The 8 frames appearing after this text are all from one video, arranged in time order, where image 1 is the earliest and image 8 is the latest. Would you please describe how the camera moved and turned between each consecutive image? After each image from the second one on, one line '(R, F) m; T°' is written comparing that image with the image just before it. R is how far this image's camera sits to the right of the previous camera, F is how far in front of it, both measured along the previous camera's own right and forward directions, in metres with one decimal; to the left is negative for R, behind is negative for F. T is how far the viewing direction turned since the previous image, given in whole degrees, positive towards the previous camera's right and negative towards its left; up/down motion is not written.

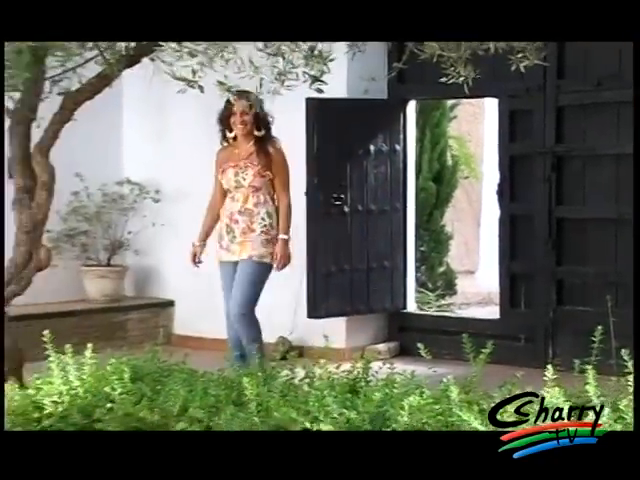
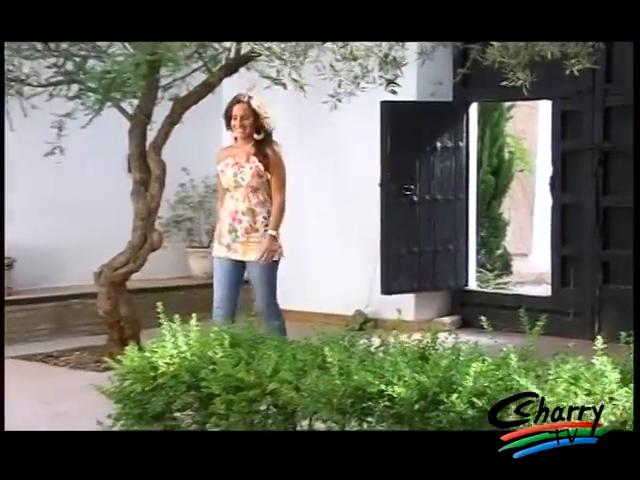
(-0.2, -0.7) m; -3°
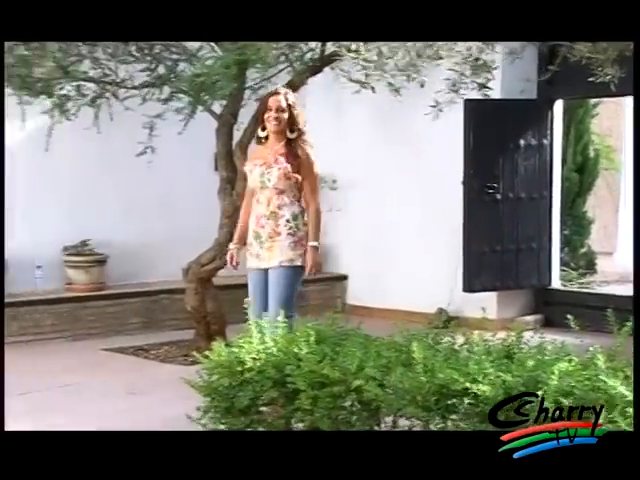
(-0.2, -0.1) m; -4°
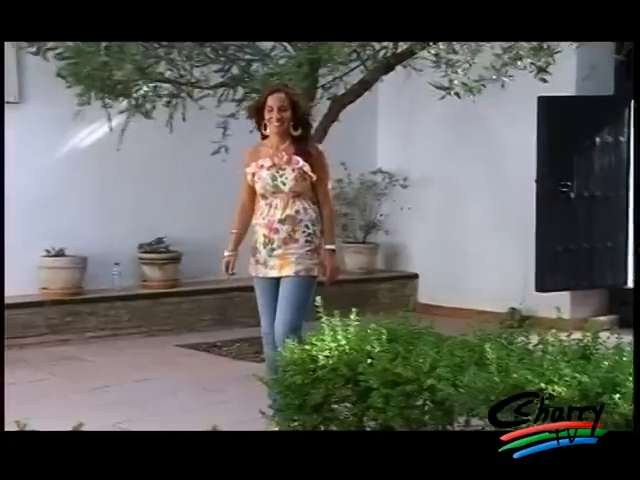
(-0.1, 0.0) m; -4°
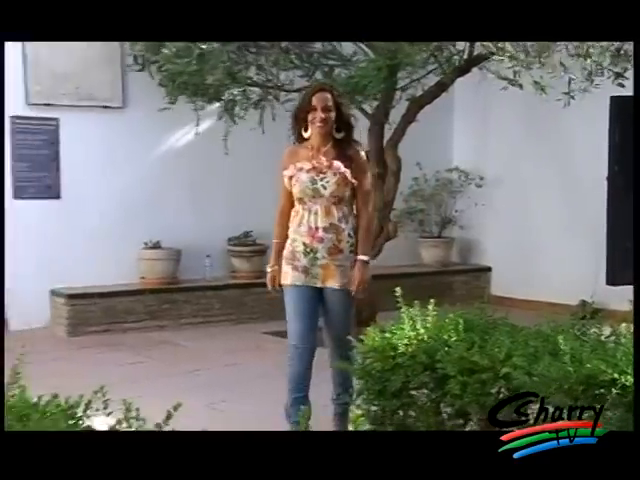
(-0.1, -0.3) m; -4°
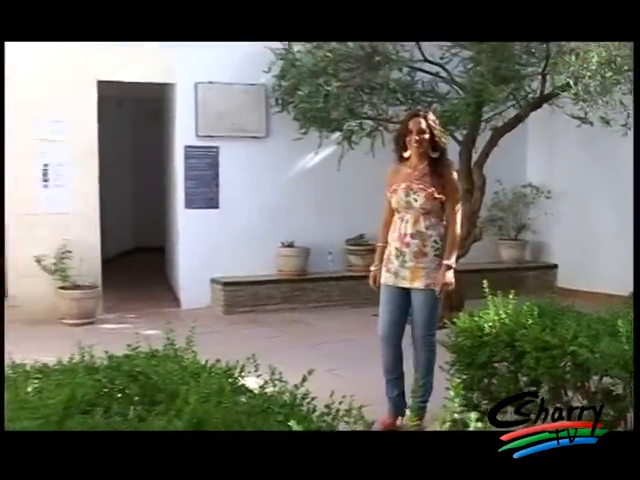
(-0.1, -1.4) m; -6°
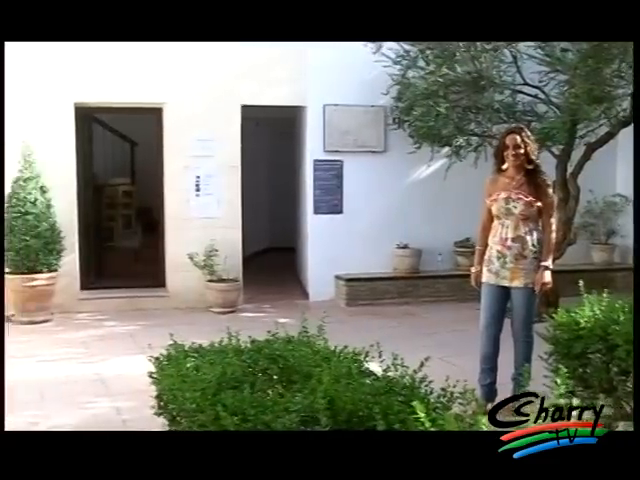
(-0.1, -1.0) m; -7°
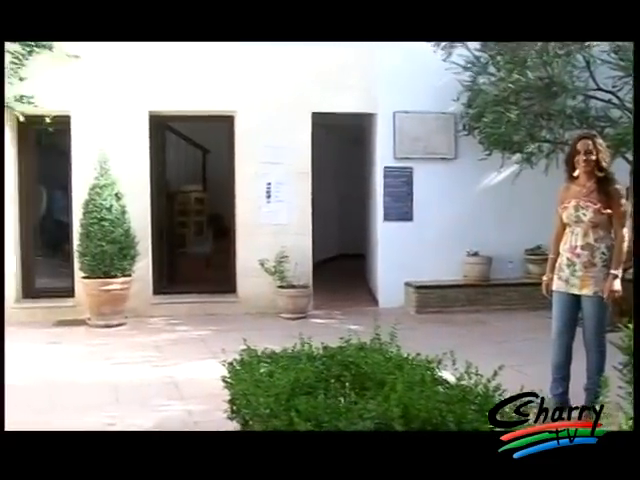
(-0.2, 0.0) m; -4°
